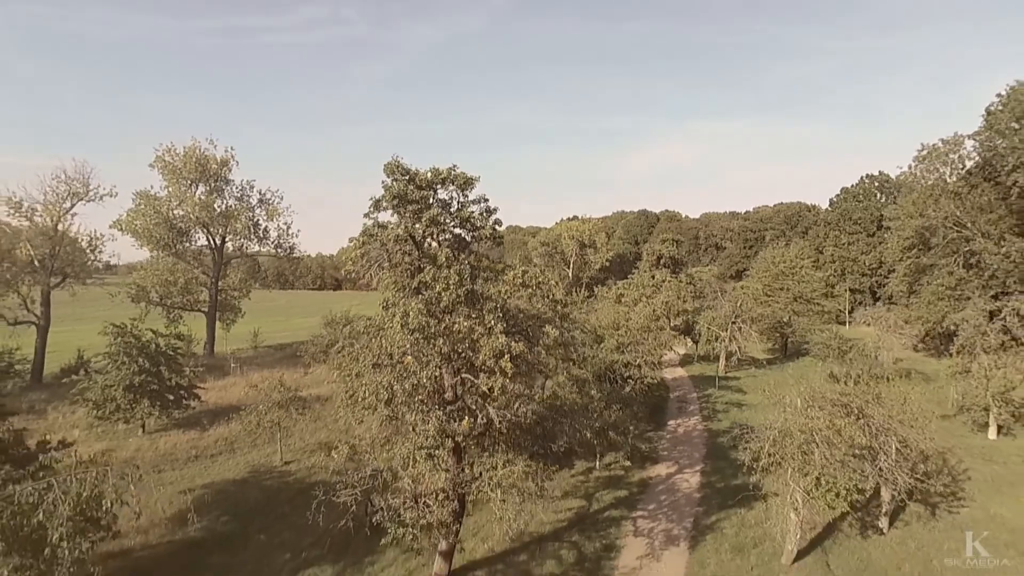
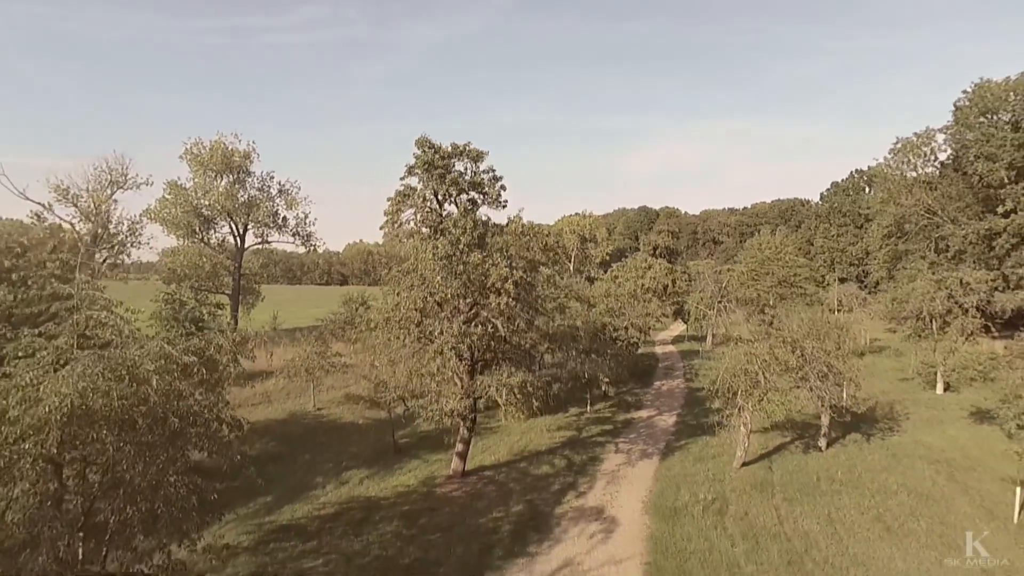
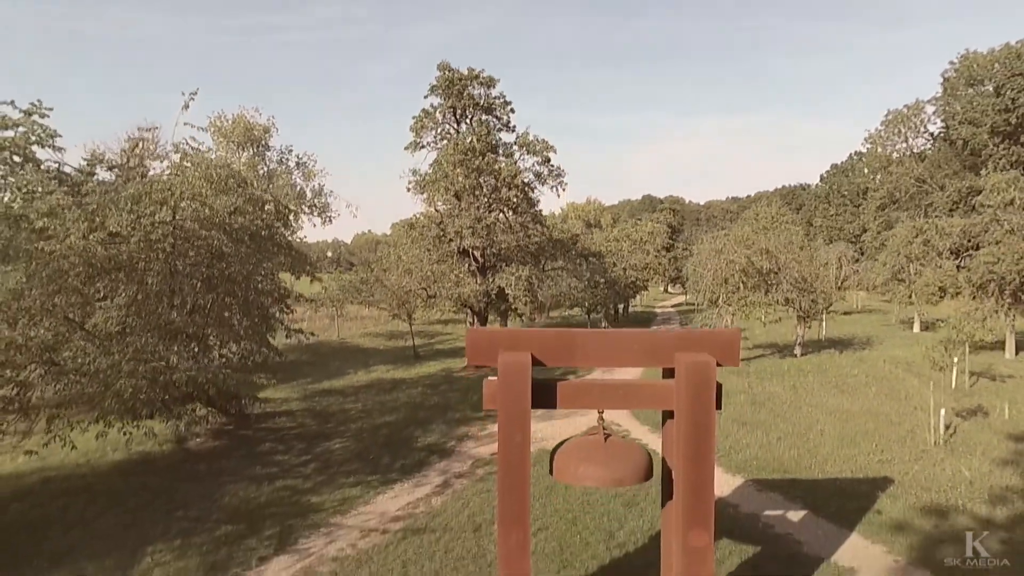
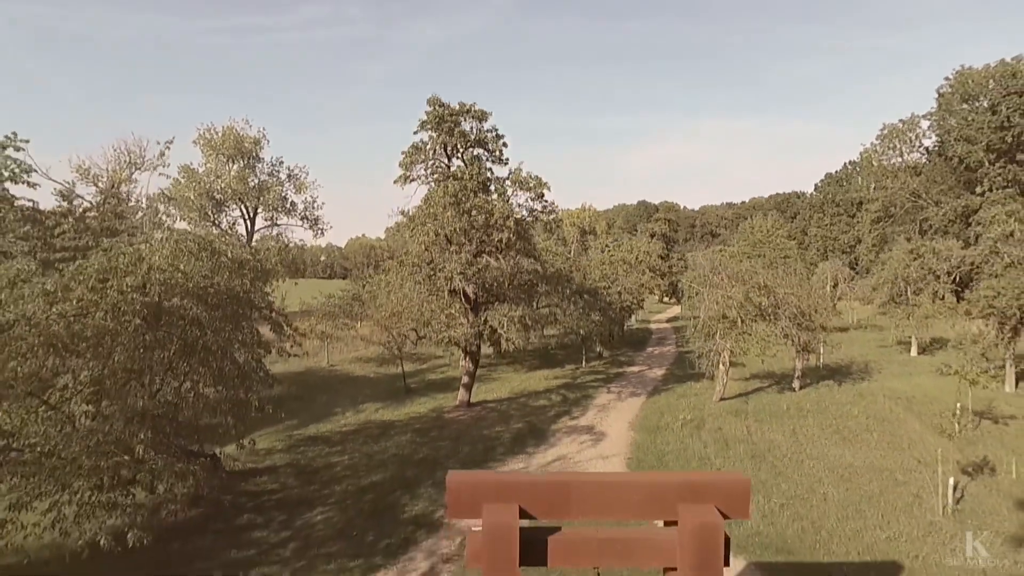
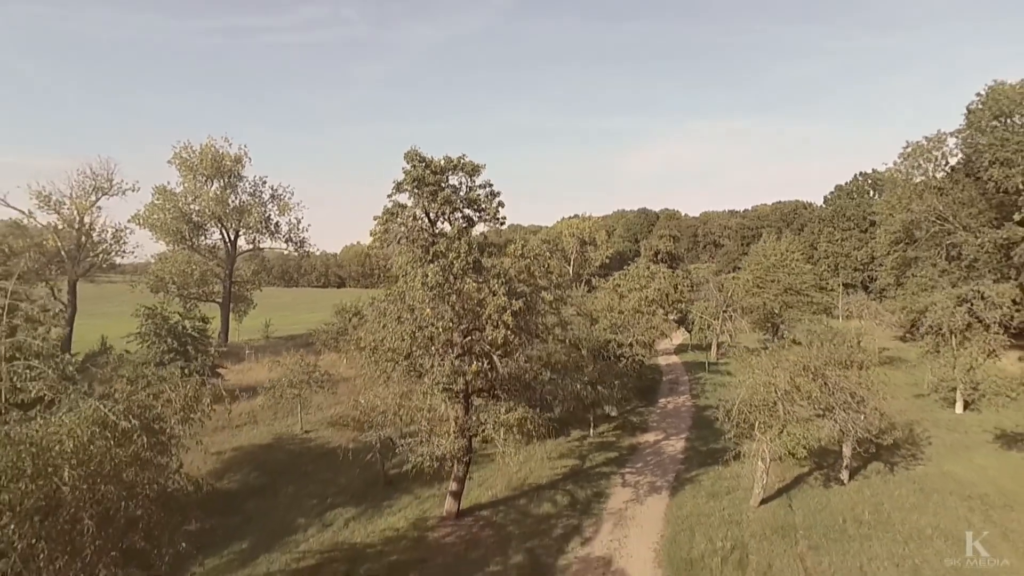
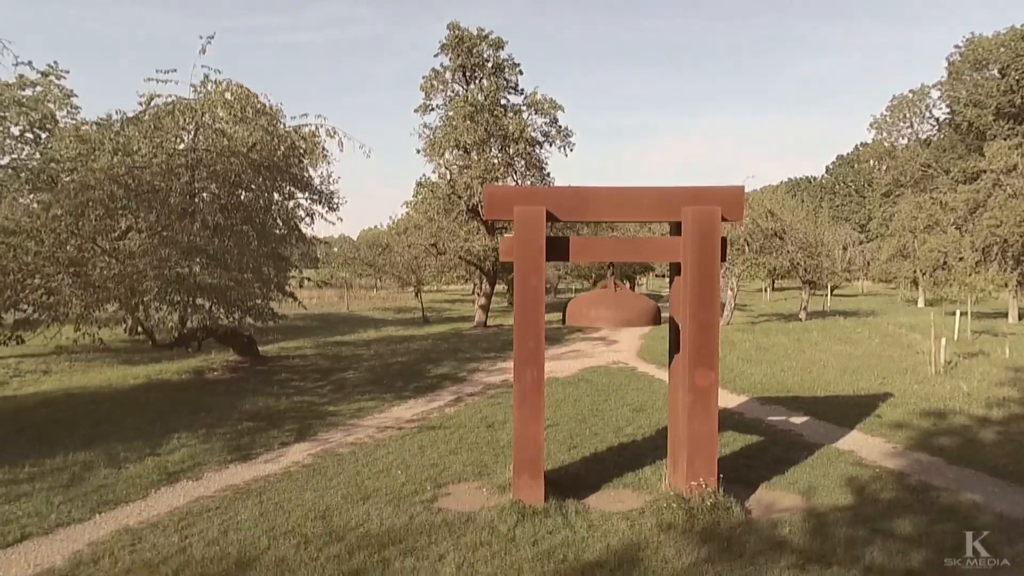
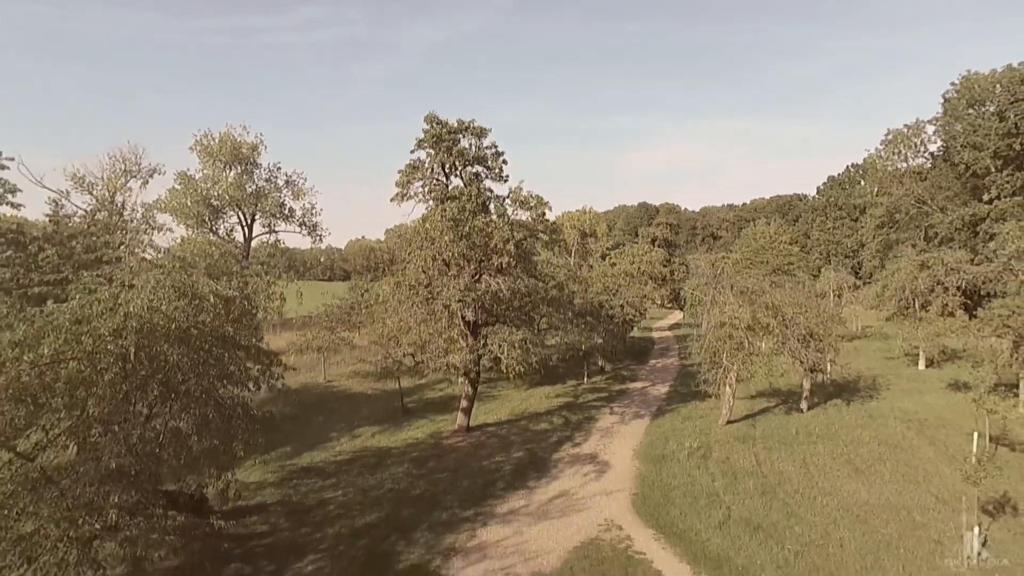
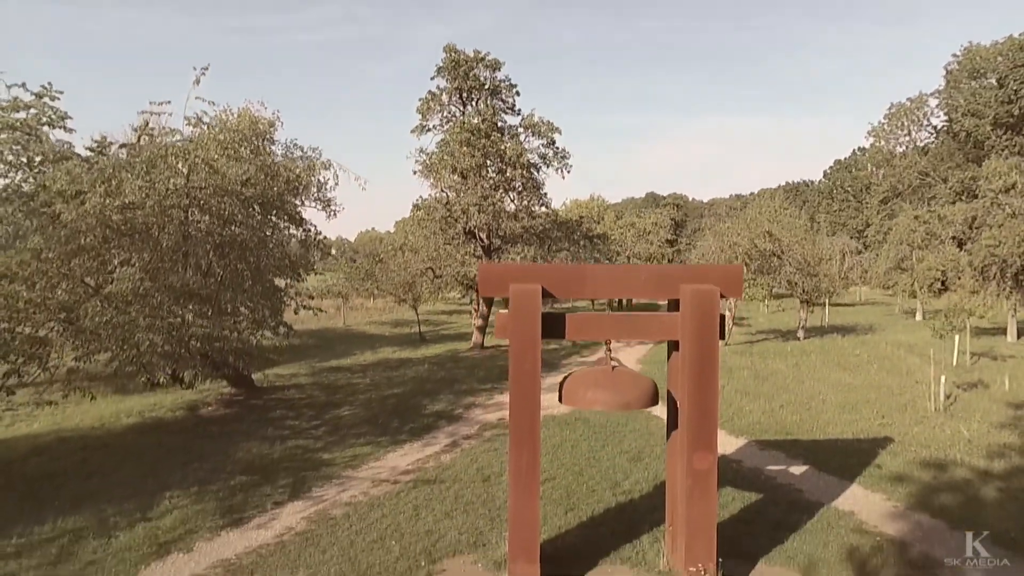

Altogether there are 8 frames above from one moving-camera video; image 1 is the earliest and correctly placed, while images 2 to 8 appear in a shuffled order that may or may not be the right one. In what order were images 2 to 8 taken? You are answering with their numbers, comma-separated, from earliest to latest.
5, 2, 7, 4, 3, 8, 6
